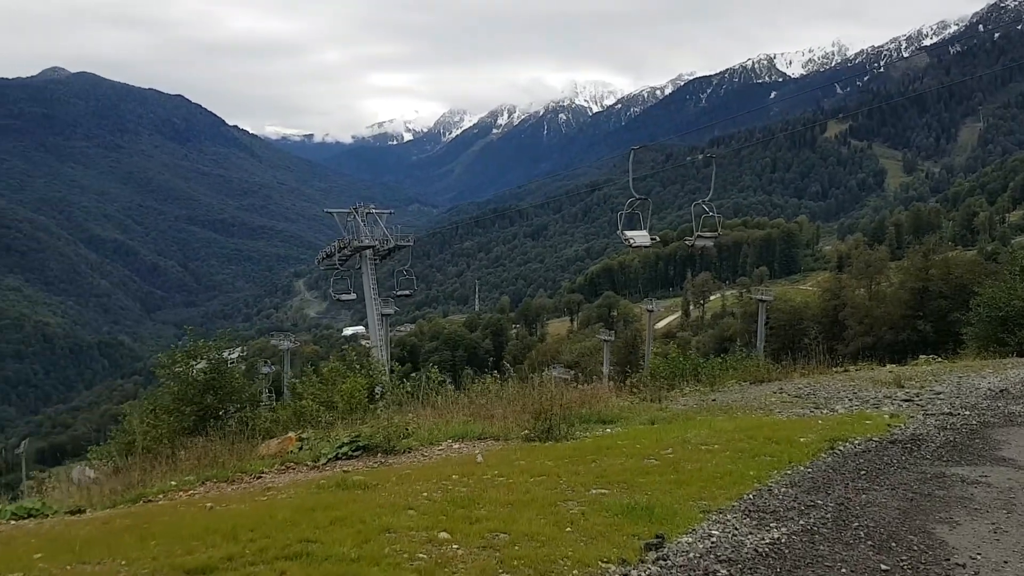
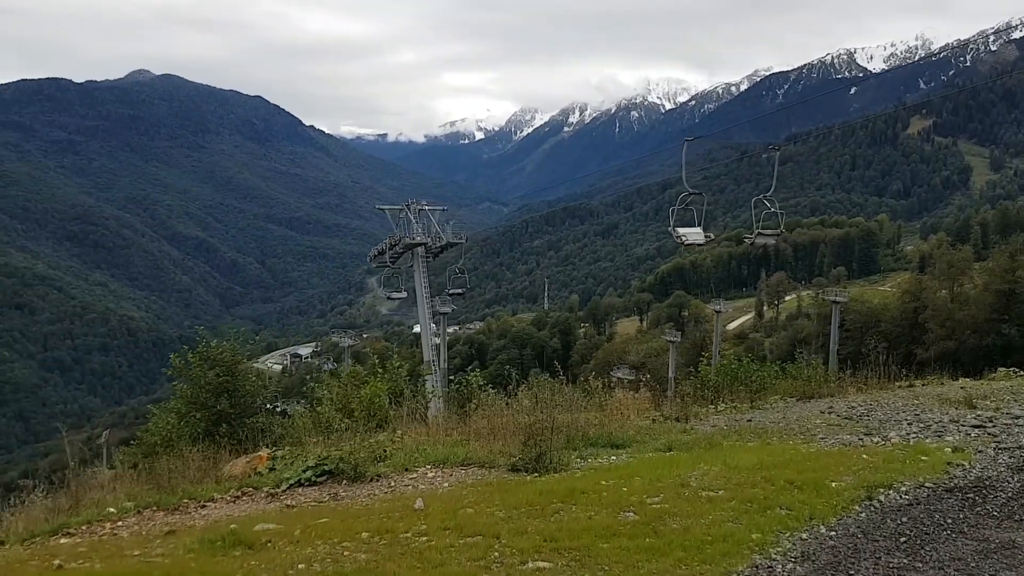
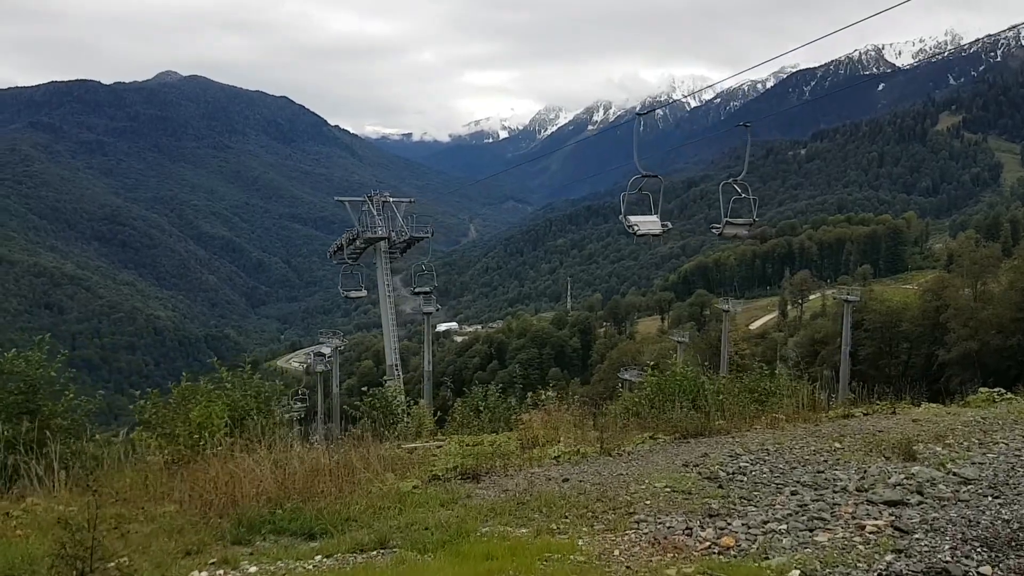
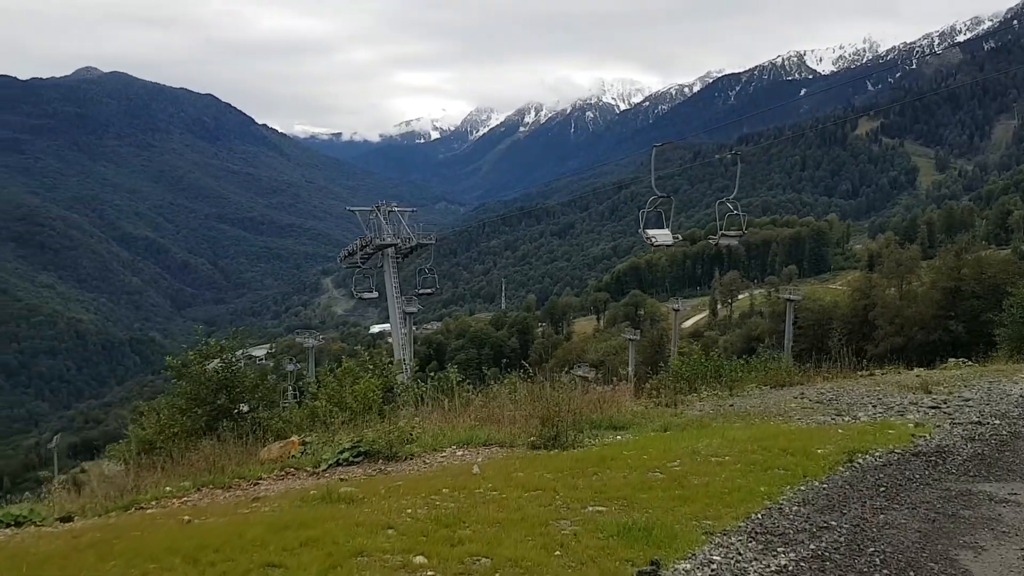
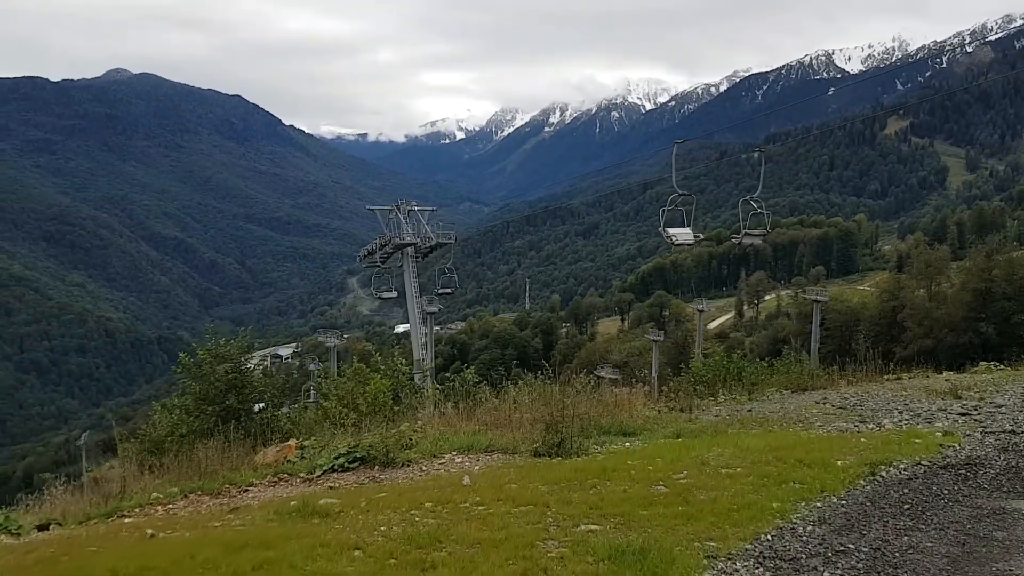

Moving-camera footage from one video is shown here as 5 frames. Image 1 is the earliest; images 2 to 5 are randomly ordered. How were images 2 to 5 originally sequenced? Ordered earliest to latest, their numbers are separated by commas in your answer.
4, 5, 2, 3
